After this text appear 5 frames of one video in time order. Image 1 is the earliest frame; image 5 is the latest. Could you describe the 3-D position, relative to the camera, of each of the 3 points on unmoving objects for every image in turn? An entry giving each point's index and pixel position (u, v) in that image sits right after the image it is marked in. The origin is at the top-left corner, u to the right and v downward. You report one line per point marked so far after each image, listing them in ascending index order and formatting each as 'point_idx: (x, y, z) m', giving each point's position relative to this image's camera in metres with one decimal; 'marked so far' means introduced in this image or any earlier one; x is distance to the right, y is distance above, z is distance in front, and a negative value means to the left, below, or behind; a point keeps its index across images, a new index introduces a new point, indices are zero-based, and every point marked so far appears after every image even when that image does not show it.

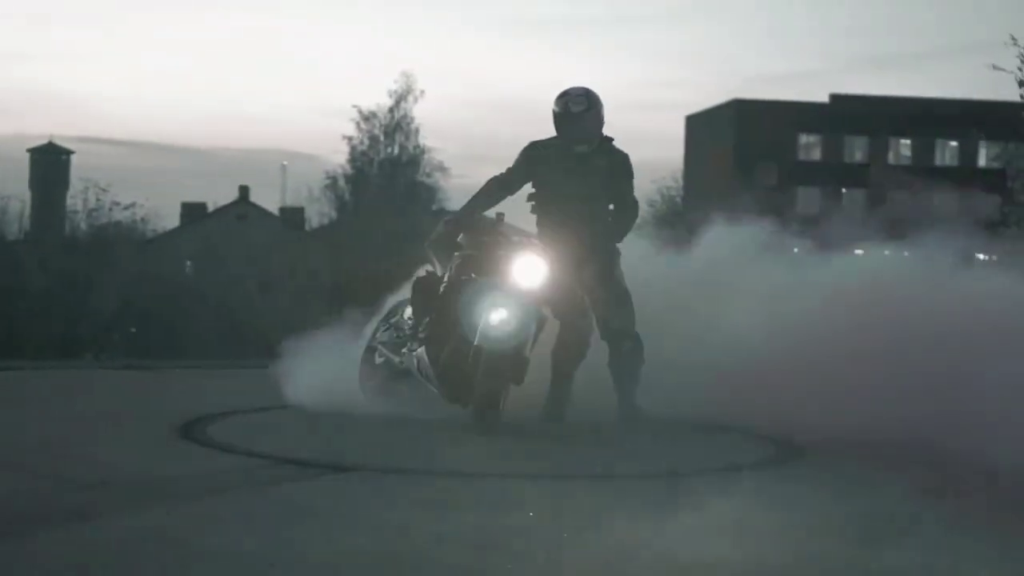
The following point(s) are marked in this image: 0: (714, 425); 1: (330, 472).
0: (+1.4, -0.9, +8.9) m
1: (-0.9, -0.8, +6.8) m
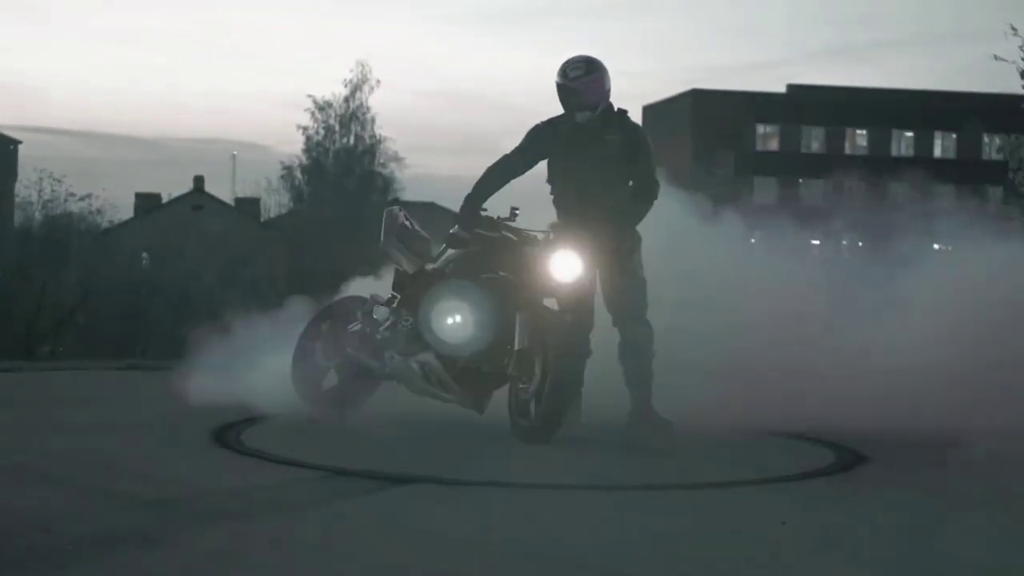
0: (+1.5, -0.8, +8.8) m
1: (-0.8, -0.8, +6.6) m
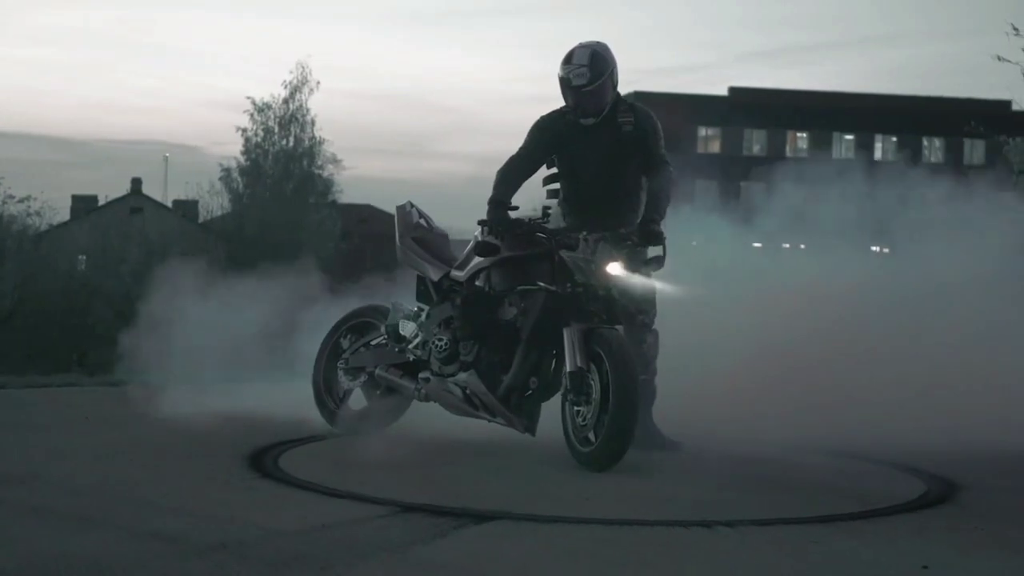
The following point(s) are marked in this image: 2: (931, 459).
0: (+1.6, -0.9, +8.3) m
1: (-0.6, -0.9, +6.0) m
2: (+2.3, -0.9, +7.5) m
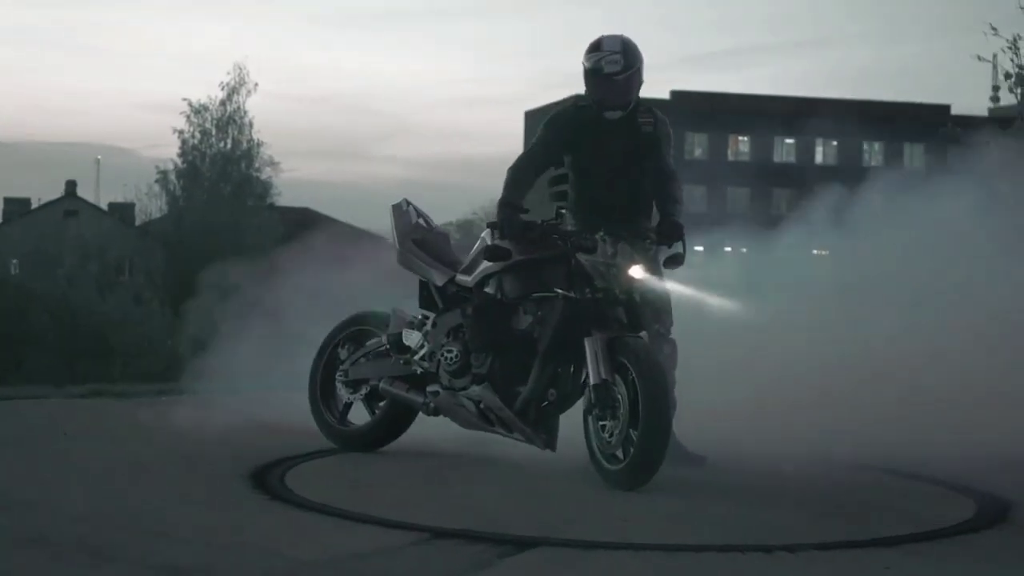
0: (+1.6, -0.9, +7.9) m
1: (-0.5, -0.9, +5.6) m
2: (+2.3, -1.0, +7.2) m
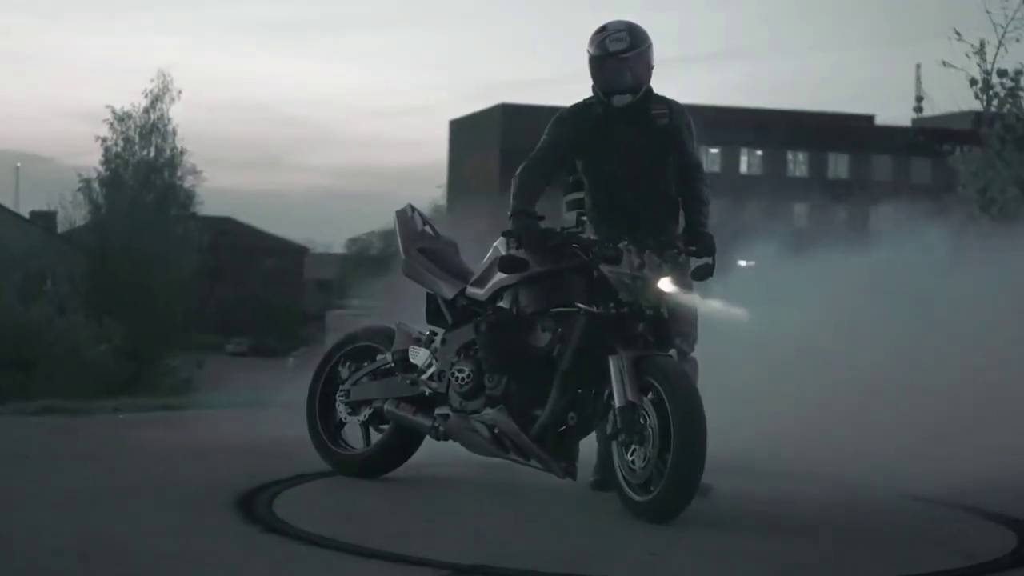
0: (+1.5, -1.0, +7.6) m
1: (-0.4, -0.9, +5.2) m
2: (+2.3, -1.0, +6.9) m
